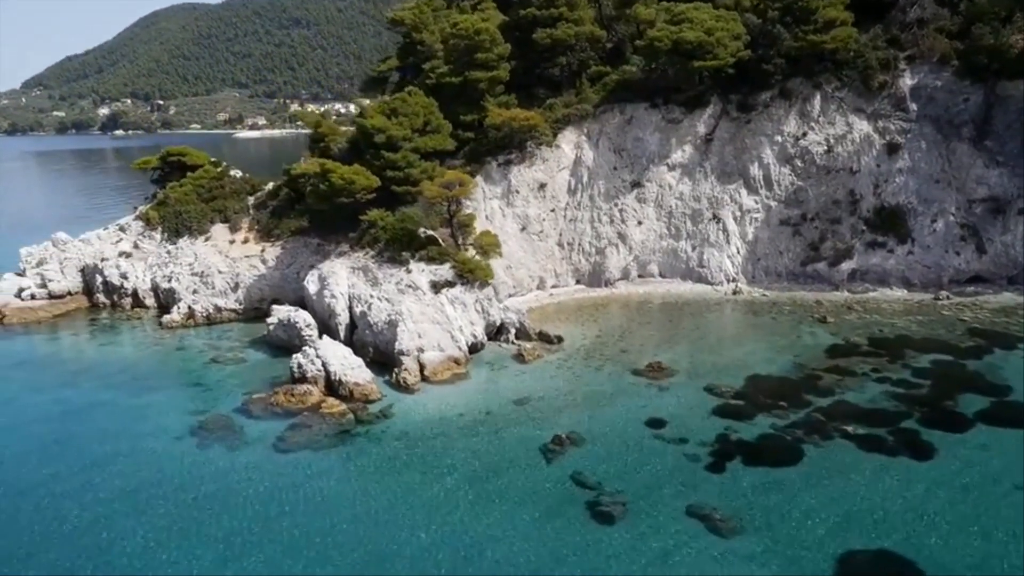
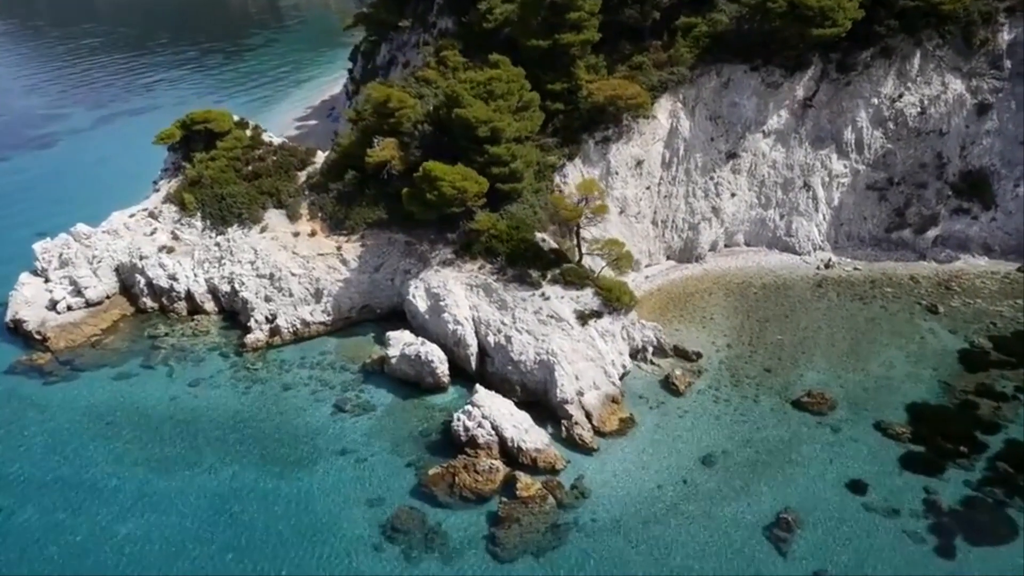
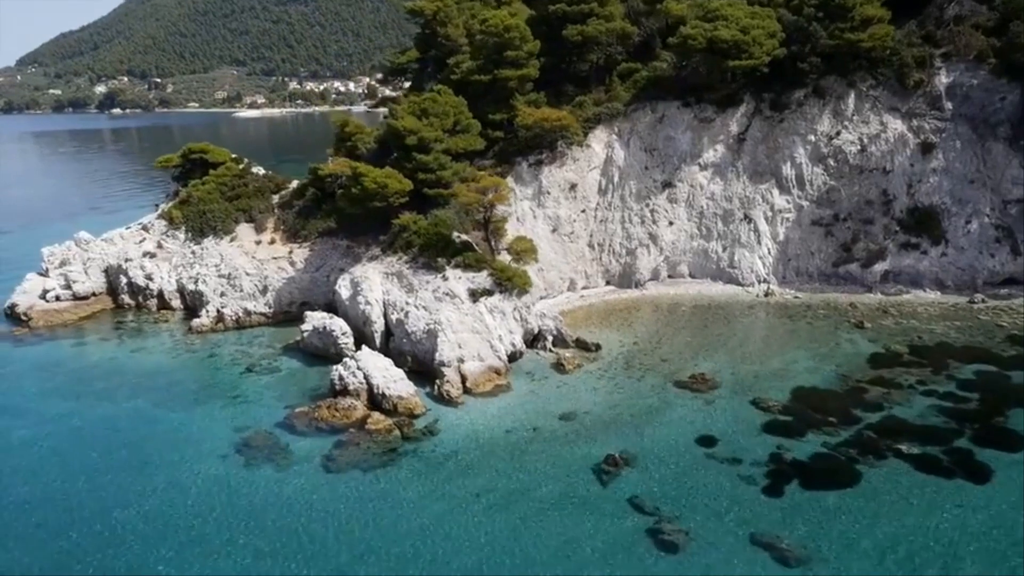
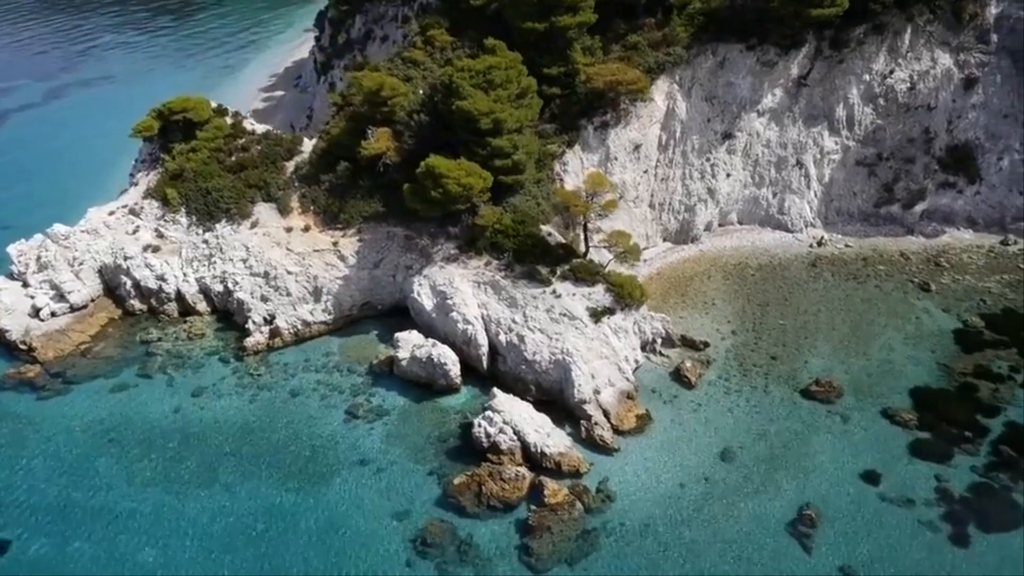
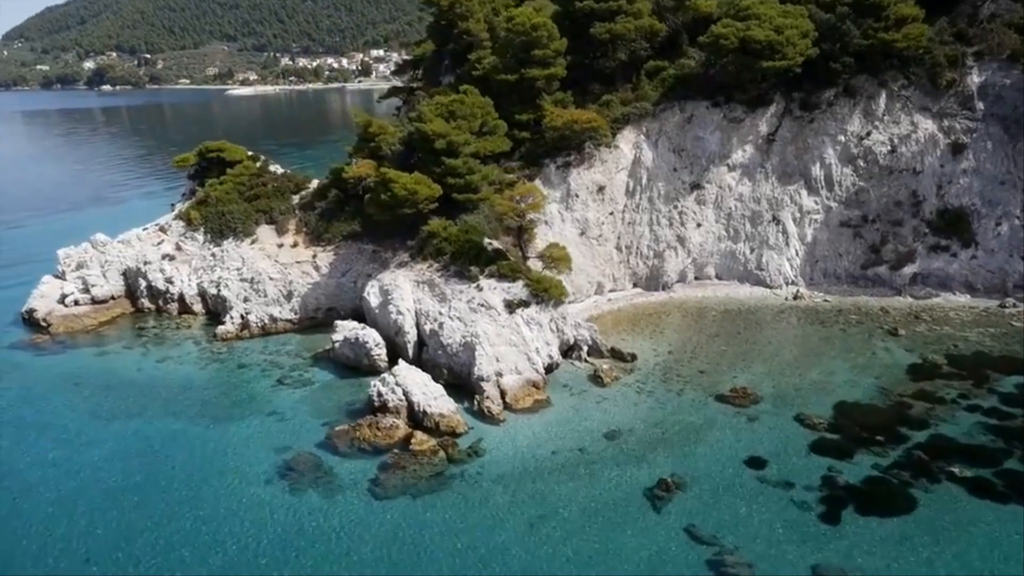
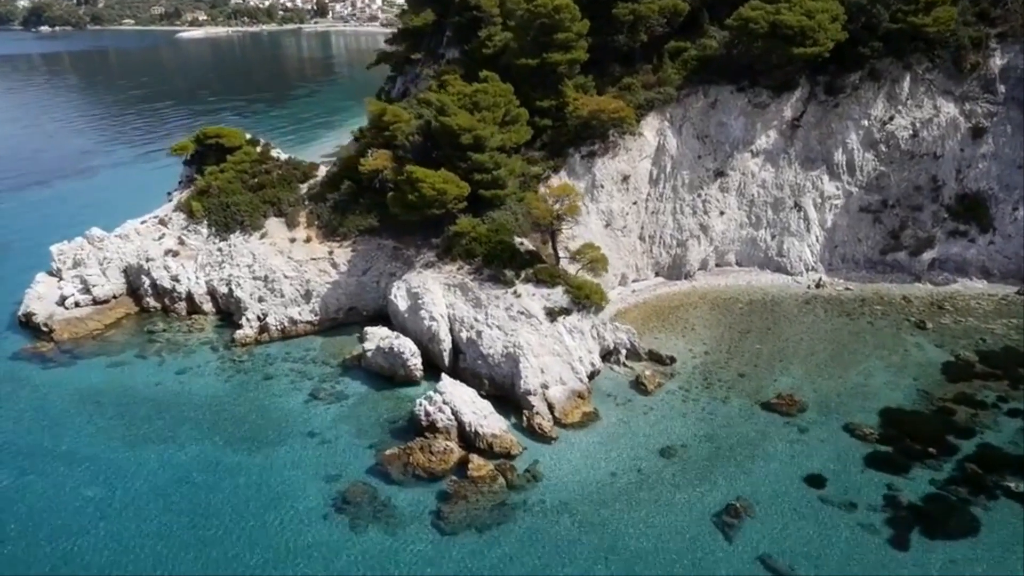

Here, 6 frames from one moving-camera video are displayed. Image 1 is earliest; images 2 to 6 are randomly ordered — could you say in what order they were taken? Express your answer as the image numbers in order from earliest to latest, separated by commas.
3, 5, 6, 2, 4
